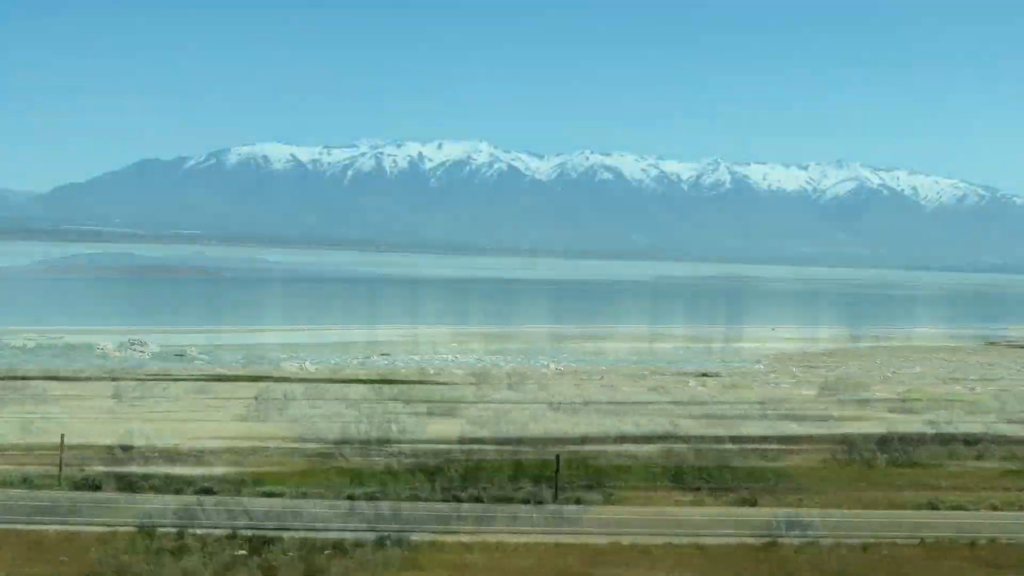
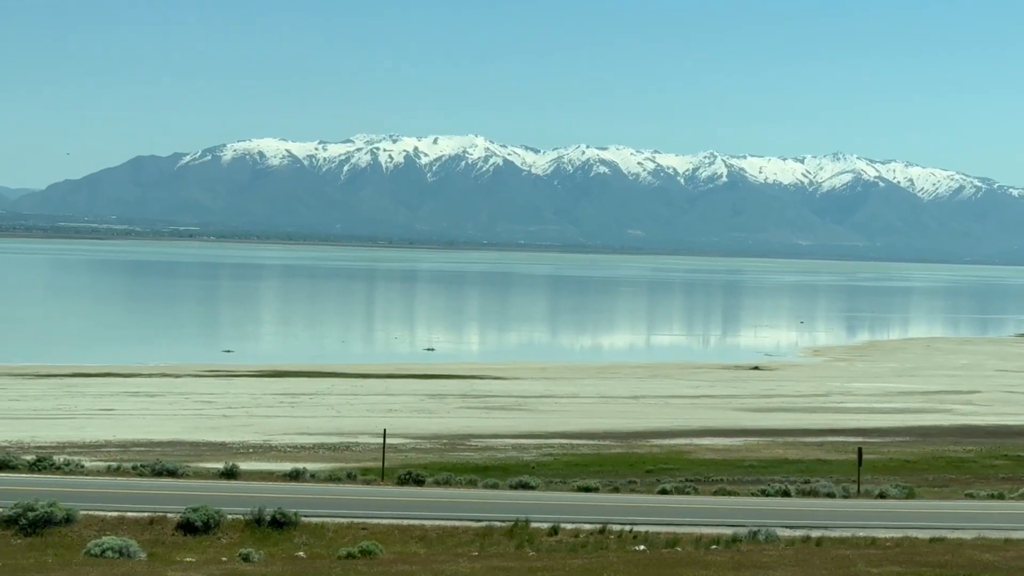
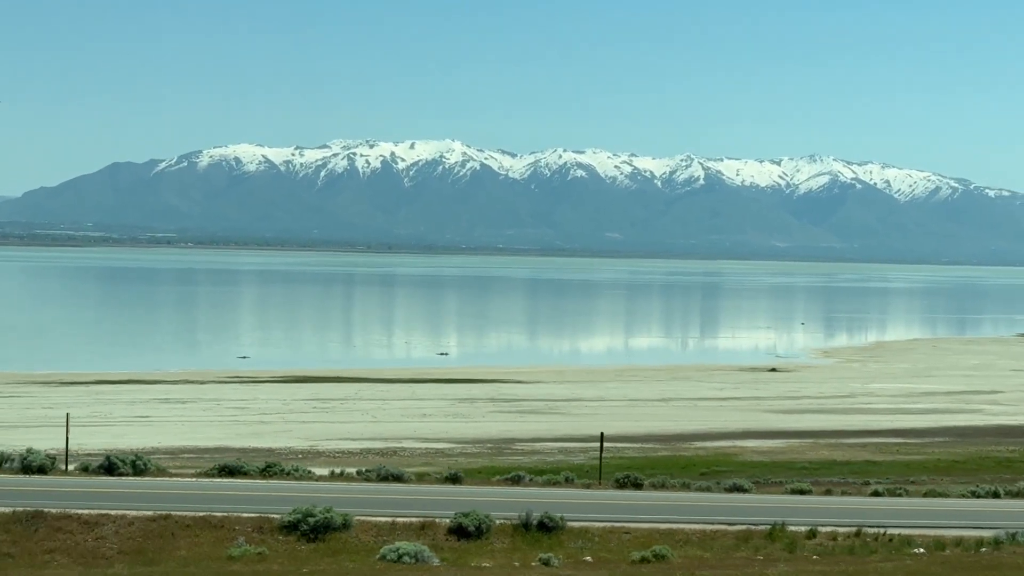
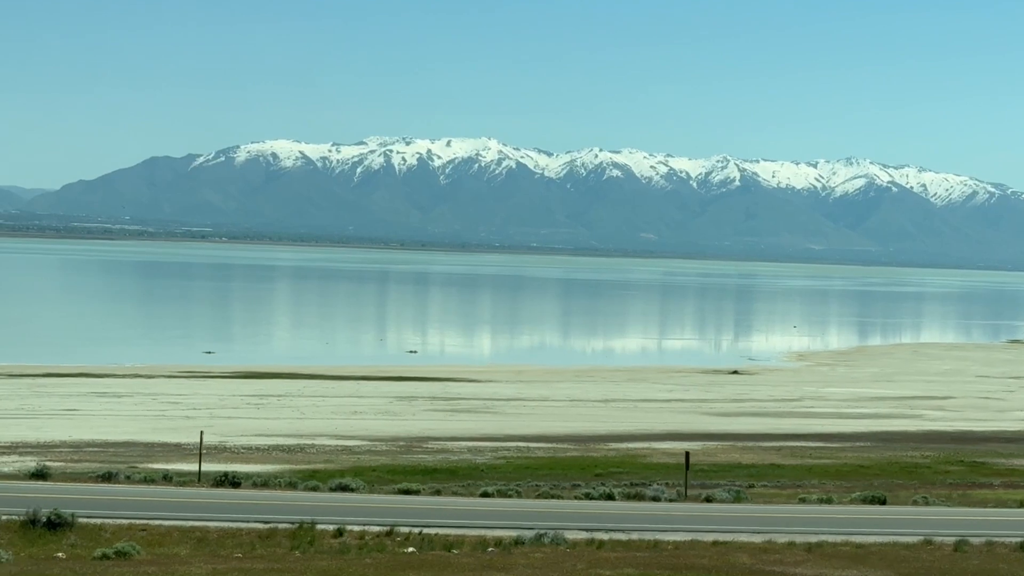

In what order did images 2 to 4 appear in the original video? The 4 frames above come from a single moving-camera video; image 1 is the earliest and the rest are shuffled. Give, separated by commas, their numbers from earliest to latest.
4, 2, 3
